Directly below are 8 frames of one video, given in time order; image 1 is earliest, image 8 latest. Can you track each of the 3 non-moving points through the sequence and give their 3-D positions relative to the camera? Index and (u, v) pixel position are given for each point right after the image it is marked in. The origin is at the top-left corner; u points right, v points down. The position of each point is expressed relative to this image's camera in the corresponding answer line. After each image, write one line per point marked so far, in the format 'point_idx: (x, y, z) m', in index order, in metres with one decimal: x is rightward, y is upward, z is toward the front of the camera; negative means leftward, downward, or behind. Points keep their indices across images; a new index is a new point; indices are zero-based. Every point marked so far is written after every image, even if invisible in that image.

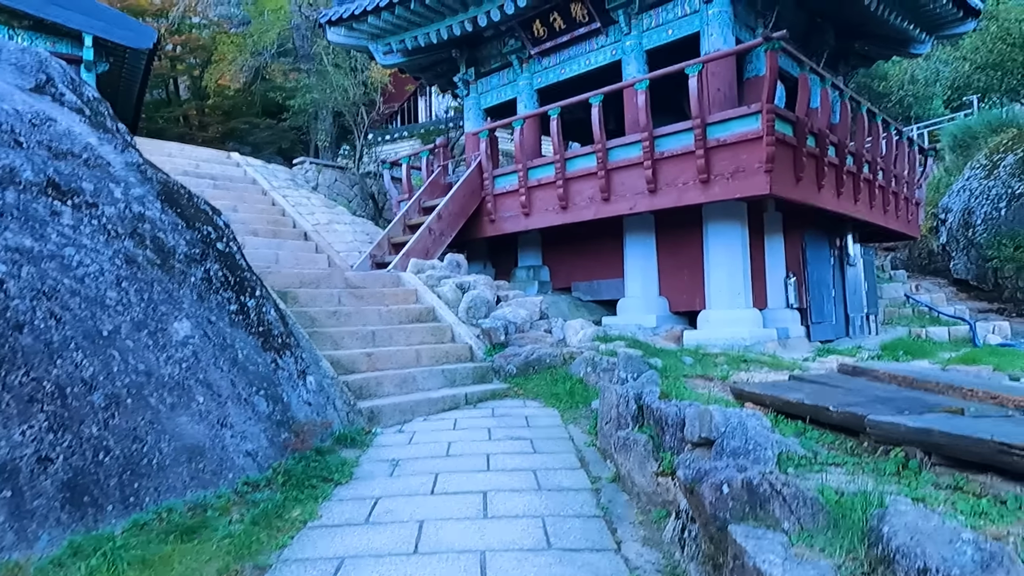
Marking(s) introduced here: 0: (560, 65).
0: (+0.6, +2.9, +8.7) m
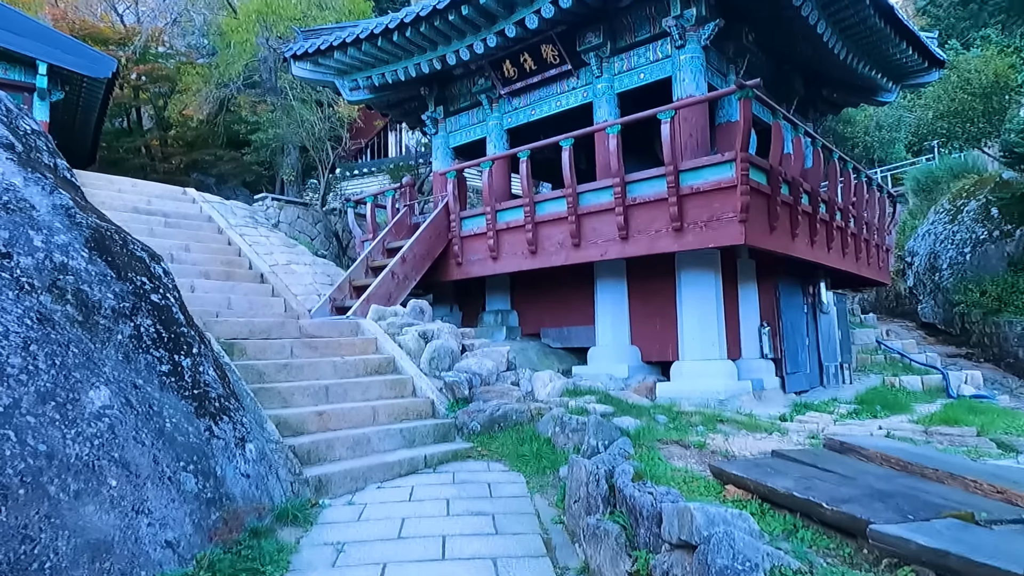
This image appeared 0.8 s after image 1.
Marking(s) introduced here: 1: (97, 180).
0: (+0.2, +2.3, +8.5) m
1: (-5.4, +1.4, +8.5) m
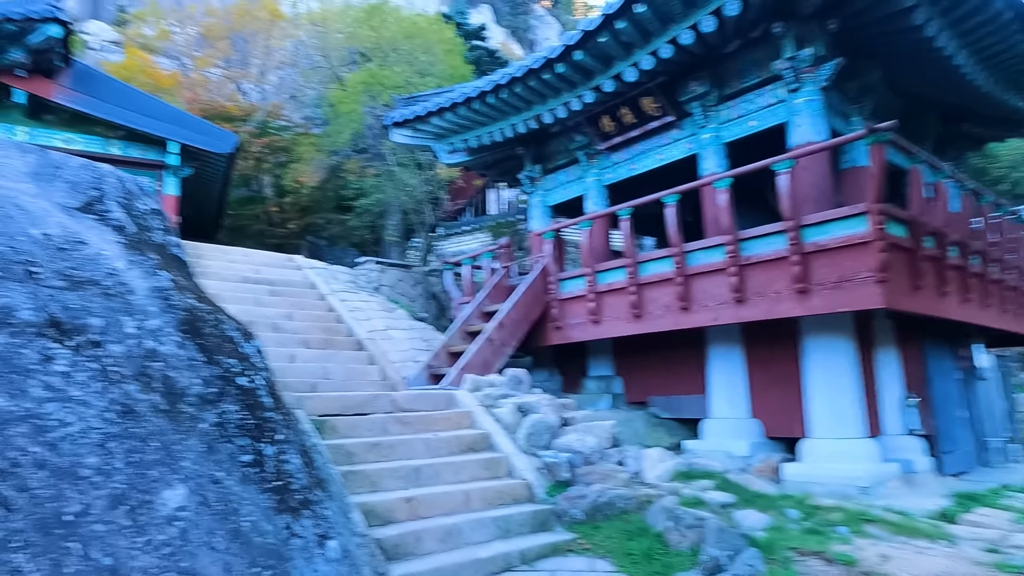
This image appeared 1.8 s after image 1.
0: (+1.4, +1.6, +8.1) m
1: (-4.1, +0.5, +8.9) m
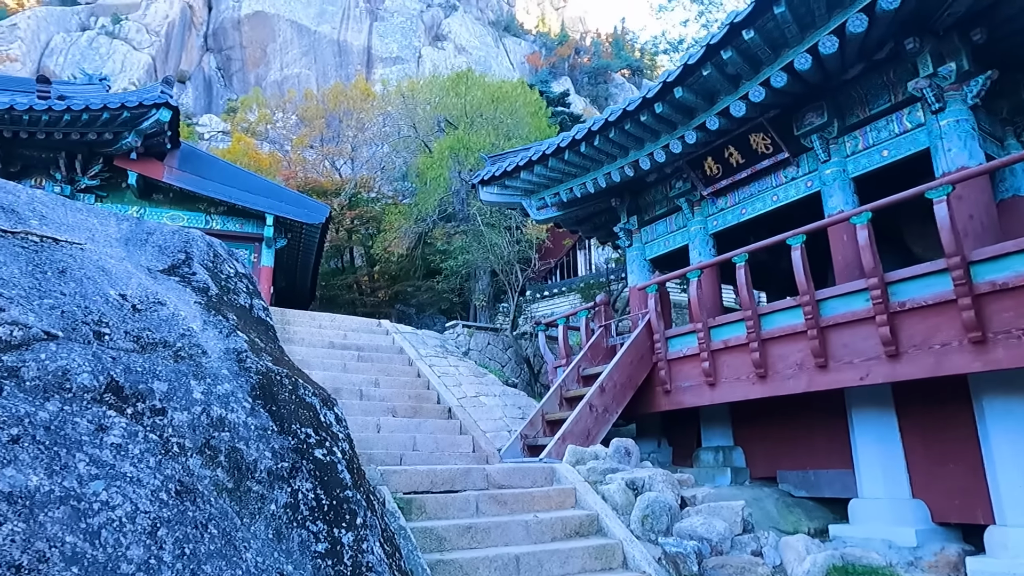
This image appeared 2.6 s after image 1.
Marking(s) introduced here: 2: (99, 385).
0: (+2.5, +0.9, +7.4) m
1: (-2.8, -0.4, +8.8) m
2: (-1.9, -0.4, +3.1) m
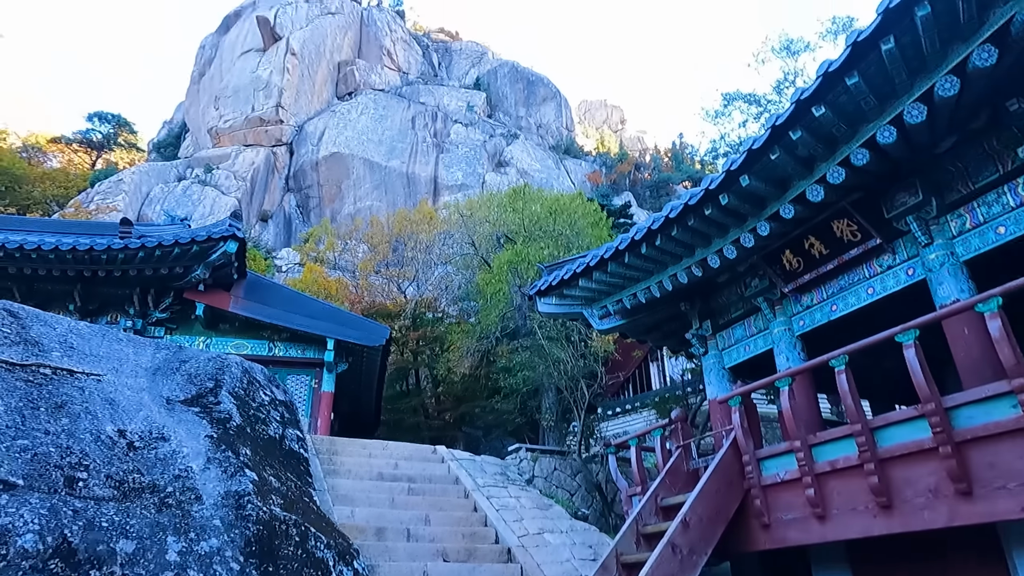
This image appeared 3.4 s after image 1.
0: (+3.1, -0.1, +6.5) m
1: (-2.0, -1.9, +8.2) m
2: (-1.7, -1.0, +2.5) m
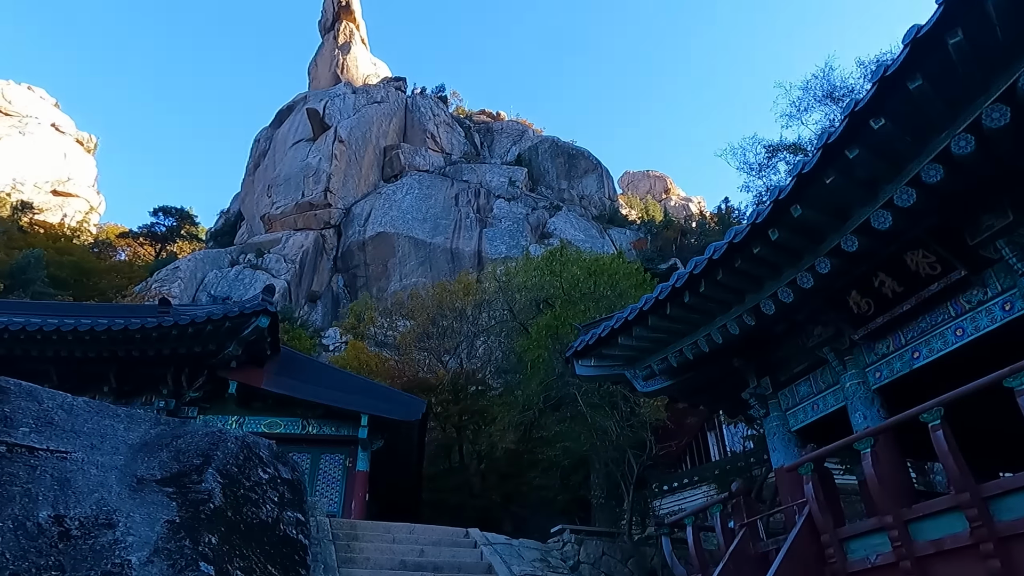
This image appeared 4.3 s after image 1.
0: (+3.3, -0.5, +5.6) m
1: (-1.6, -2.7, +7.4) m
2: (-1.8, -1.1, +1.9) m
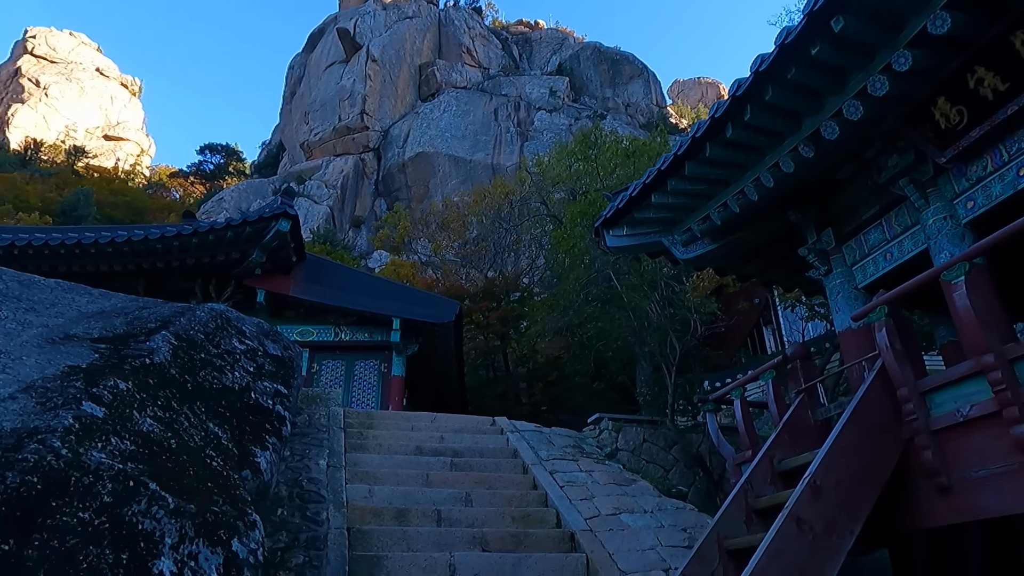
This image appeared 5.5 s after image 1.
0: (+3.3, +0.8, +4.4) m
1: (-1.3, -1.4, +6.9) m
2: (-2.0, -0.4, +1.2) m
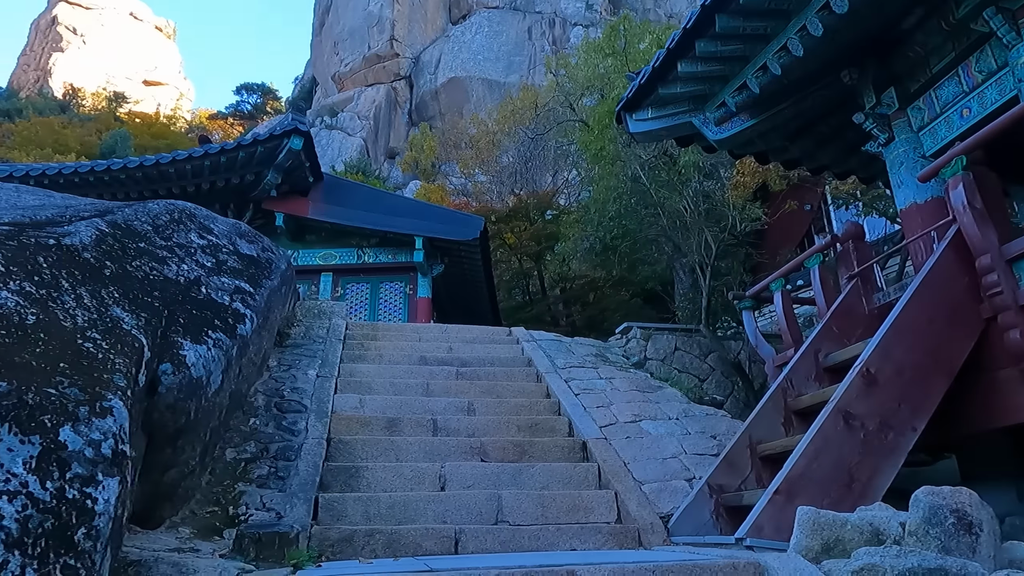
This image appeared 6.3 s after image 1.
0: (+3.2, +1.7, +3.4) m
1: (-1.1, -0.4, +6.4) m
2: (-2.2, -0.1, +0.8) m
